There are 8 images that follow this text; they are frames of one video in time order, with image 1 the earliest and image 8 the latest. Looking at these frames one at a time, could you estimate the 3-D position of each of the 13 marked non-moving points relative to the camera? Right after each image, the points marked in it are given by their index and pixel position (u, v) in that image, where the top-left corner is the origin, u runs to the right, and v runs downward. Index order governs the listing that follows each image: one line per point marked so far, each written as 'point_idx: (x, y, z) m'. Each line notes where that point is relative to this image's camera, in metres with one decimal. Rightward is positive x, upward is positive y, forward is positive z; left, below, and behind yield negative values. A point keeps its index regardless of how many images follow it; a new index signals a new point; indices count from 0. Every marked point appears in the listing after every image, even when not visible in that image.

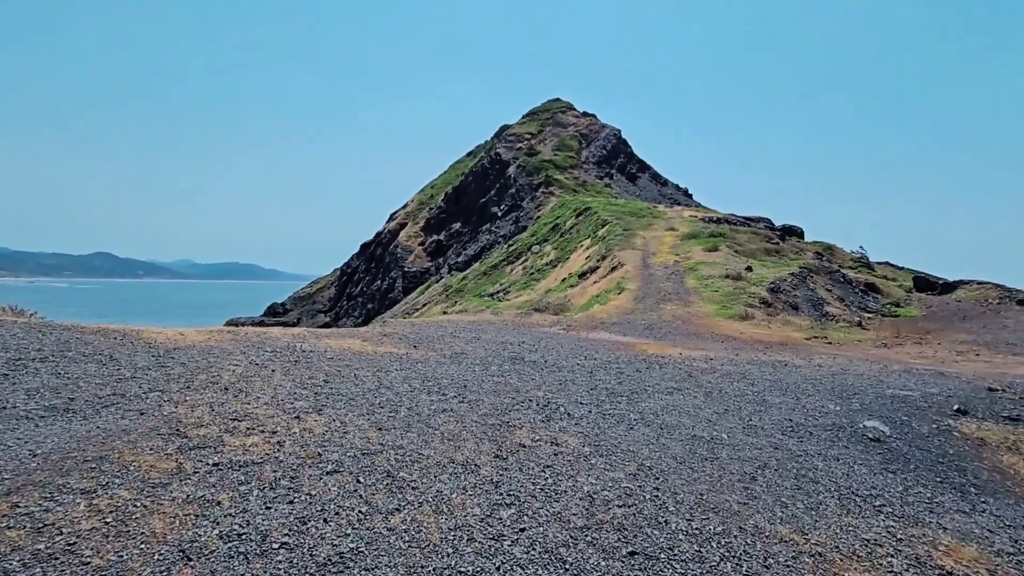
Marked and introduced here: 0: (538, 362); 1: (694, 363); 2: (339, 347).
0: (+0.8, -2.5, +17.3) m
1: (+6.8, -2.8, +19.3) m
2: (-6.0, -2.1, +17.5) m
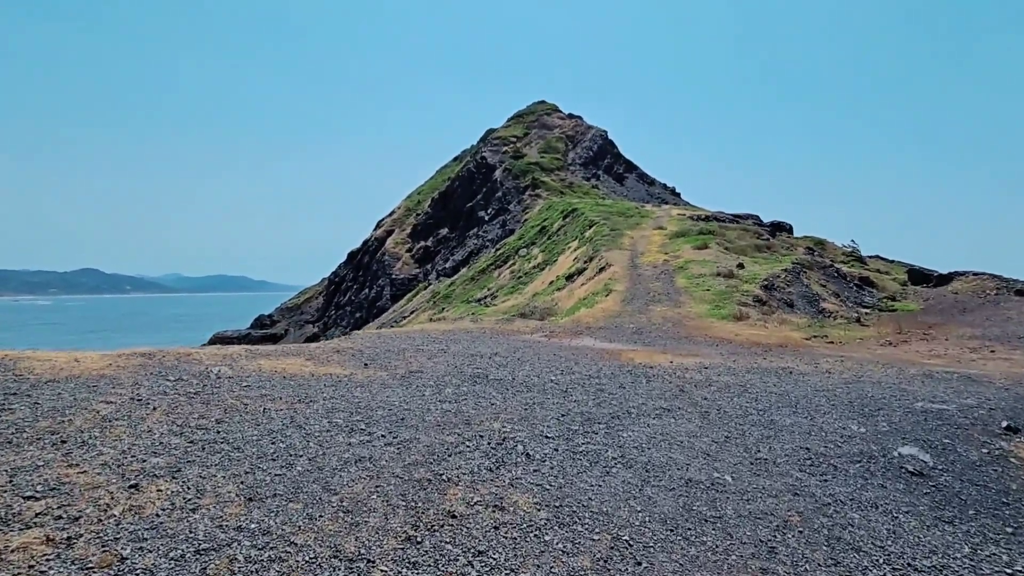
0: (-0.3, -2.6, +14.8) m
1: (+5.7, -2.8, +16.8) m
2: (-7.1, -2.4, +14.8) m
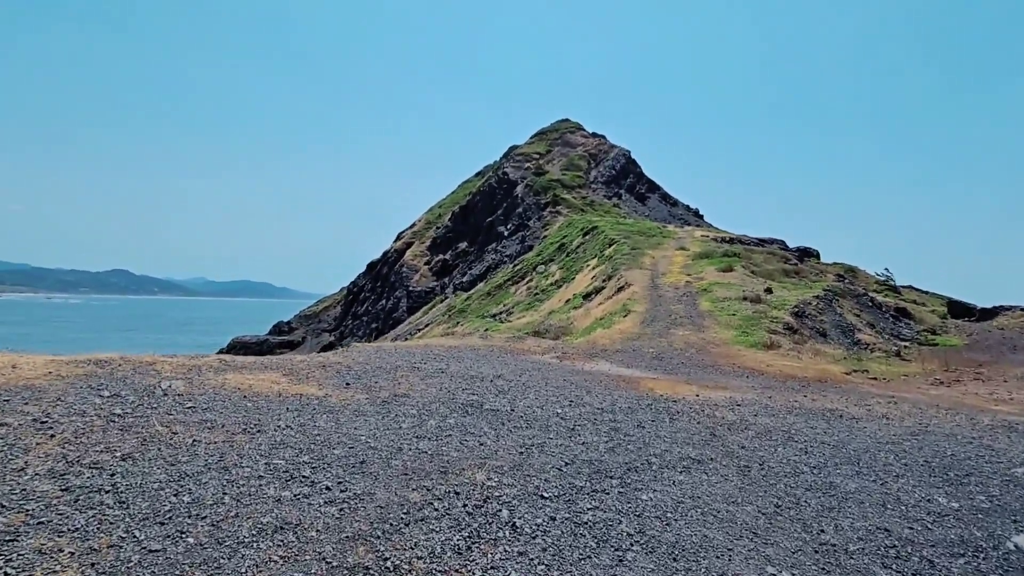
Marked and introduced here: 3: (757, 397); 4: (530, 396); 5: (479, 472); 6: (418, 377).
0: (-0.3, -3.0, +12.6) m
1: (+5.7, -3.5, +14.4) m
2: (-7.1, -2.5, +12.9) m
3: (+8.4, -3.7, +17.6) m
4: (+0.5, -3.2, +15.1) m
5: (-0.5, -3.0, +8.3) m
6: (-3.2, -3.0, +17.2) m
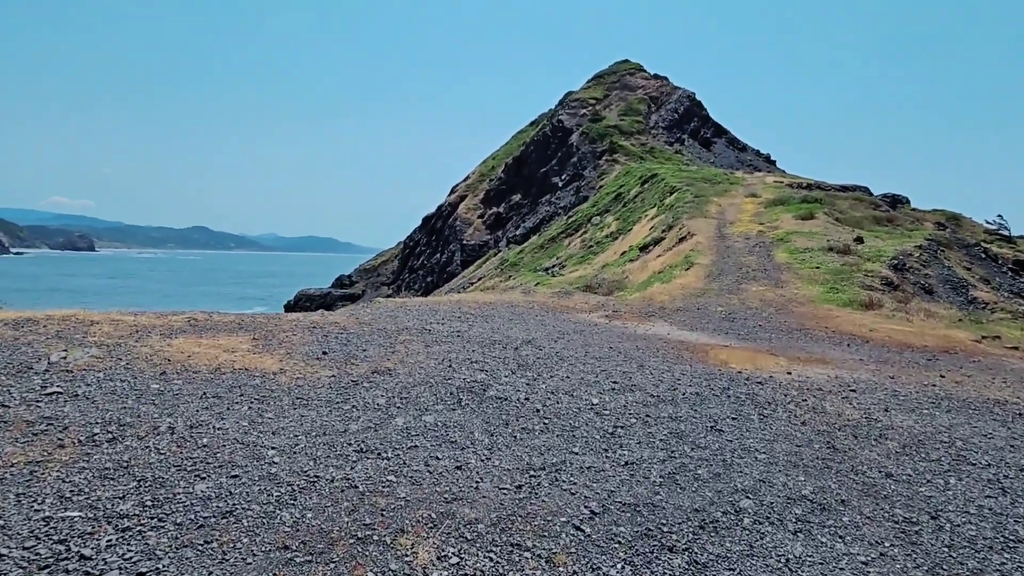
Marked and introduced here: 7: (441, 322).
0: (-0.1, -1.9, +8.8) m
1: (+6.1, -2.3, +10.0) m
2: (-6.8, -1.4, +9.8) m
3: (+9.1, -2.2, +12.9) m
4: (+1.0, -1.8, +11.2) m
5: (-0.8, -2.3, +4.6) m
6: (-2.4, -1.5, +13.7) m
7: (-2.6, -1.2, +18.6) m
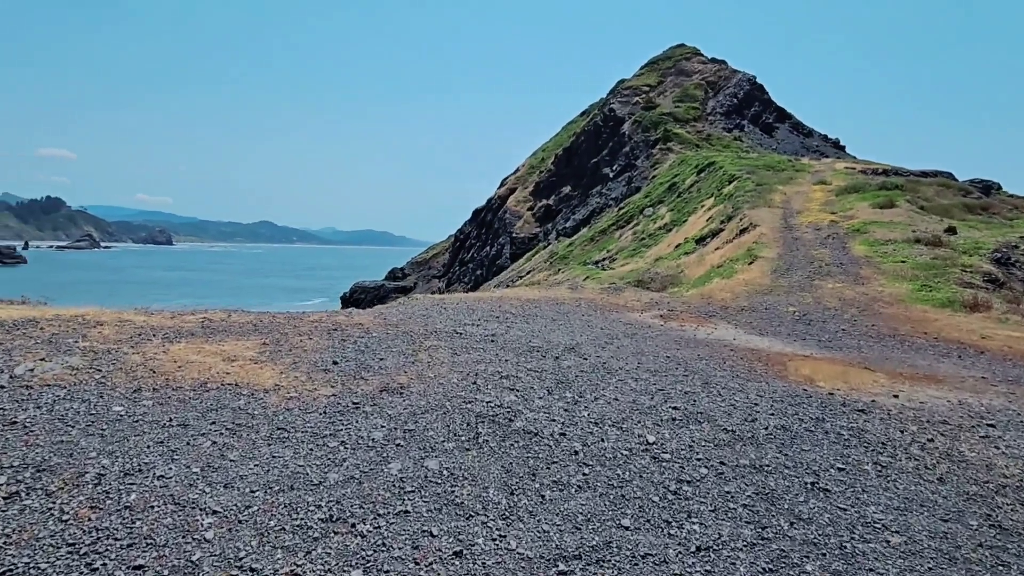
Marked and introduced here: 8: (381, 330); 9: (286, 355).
0: (+0.3, -2.0, +6.9) m
1: (+6.6, -2.3, +7.5) m
2: (-6.3, -1.4, +8.5) m
3: (+9.9, -2.3, +10.2) m
4: (+1.7, -1.9, +9.2) m
5: (-0.7, -2.4, +2.9) m
6: (-1.5, -1.5, +12.0) m
7: (-1.2, -1.2, +16.9) m
8: (-3.7, -1.1, +14.3) m
9: (-4.8, -1.4, +10.9) m
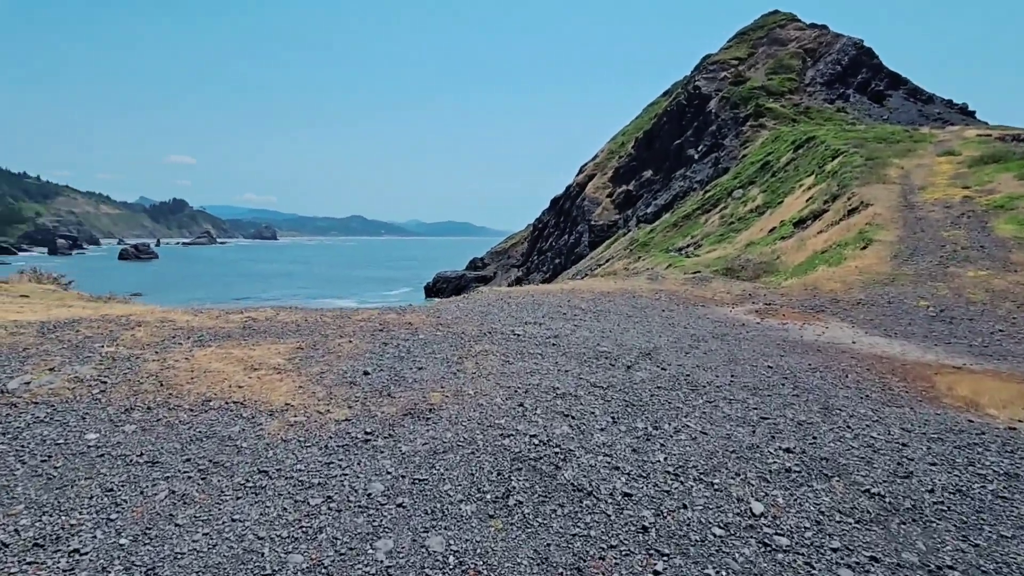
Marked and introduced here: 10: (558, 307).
0: (+0.8, -2.0, +5.0) m
1: (+7.0, -2.3, +4.6) m
2: (-5.5, -1.5, +7.6) m
3: (+10.7, -2.2, +6.8) m
4: (+2.4, -1.9, +7.1) m
5: (-0.9, -2.5, +1.2) m
6: (-0.3, -1.5, +10.3) m
7: (+0.8, -1.0, +15.1) m
8: (-2.1, -1.0, +12.9) m
9: (-3.7, -1.4, +9.7) m
10: (+1.5, -0.7, +18.8) m
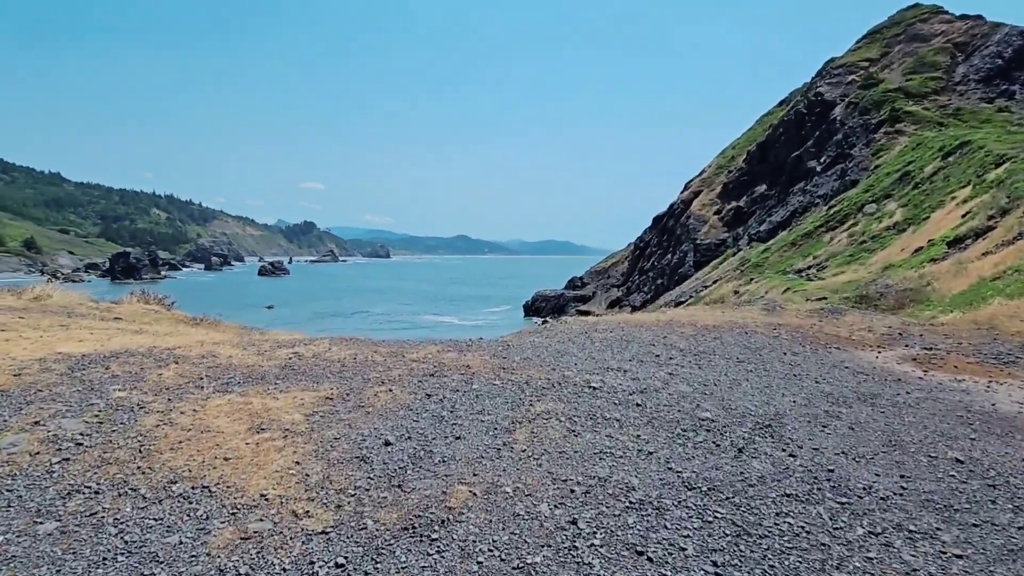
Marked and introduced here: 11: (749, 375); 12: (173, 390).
0: (+0.7, -2.6, +2.5) m
1: (+6.8, -3.0, +1.0) m
2: (-4.9, -2.0, +6.3) m
3: (+10.8, -3.0, +2.4) m
4: (+2.8, -2.5, +4.3) m
5: (-1.6, -2.9, -0.9) m
6: (+0.7, -2.2, +8.0) m
7: (+2.7, -1.9, +12.4) m
8: (-0.5, -1.9, +10.8) m
9: (-2.7, -2.1, +8.0) m
10: (+4.1, -1.7, +15.9) m
11: (+5.9, -2.1, +12.9) m
12: (-5.8, -1.7, +8.9) m
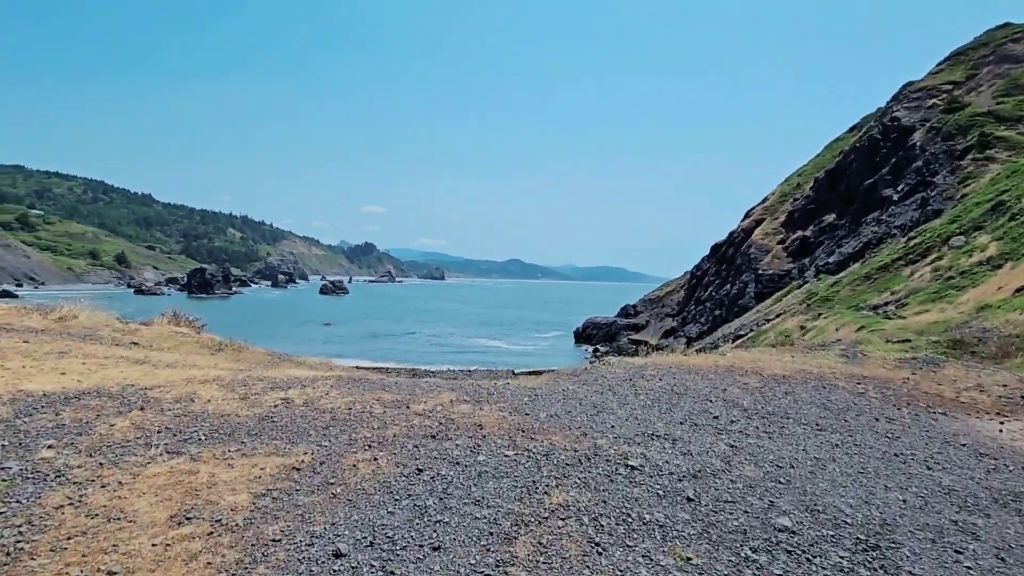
0: (+0.2, -3.0, +0.4) m
1: (+6.1, -3.5, -1.8) m
2: (-5.1, -2.5, +4.7) m
3: (+10.2, -3.7, -0.8) m
4: (+2.4, -3.1, +1.9) m
5: (-2.5, -3.1, -2.8) m
6: (+0.7, -2.9, +5.8) m
7: (+3.1, -2.9, +10.1) m
8: (-0.2, -2.6, +8.8) m
9: (-2.7, -2.6, +6.2) m
10: (+4.9, -2.9, +13.4) m
11: (+6.3, -3.1, +10.2) m
12: (-5.6, -2.3, +7.4) m
